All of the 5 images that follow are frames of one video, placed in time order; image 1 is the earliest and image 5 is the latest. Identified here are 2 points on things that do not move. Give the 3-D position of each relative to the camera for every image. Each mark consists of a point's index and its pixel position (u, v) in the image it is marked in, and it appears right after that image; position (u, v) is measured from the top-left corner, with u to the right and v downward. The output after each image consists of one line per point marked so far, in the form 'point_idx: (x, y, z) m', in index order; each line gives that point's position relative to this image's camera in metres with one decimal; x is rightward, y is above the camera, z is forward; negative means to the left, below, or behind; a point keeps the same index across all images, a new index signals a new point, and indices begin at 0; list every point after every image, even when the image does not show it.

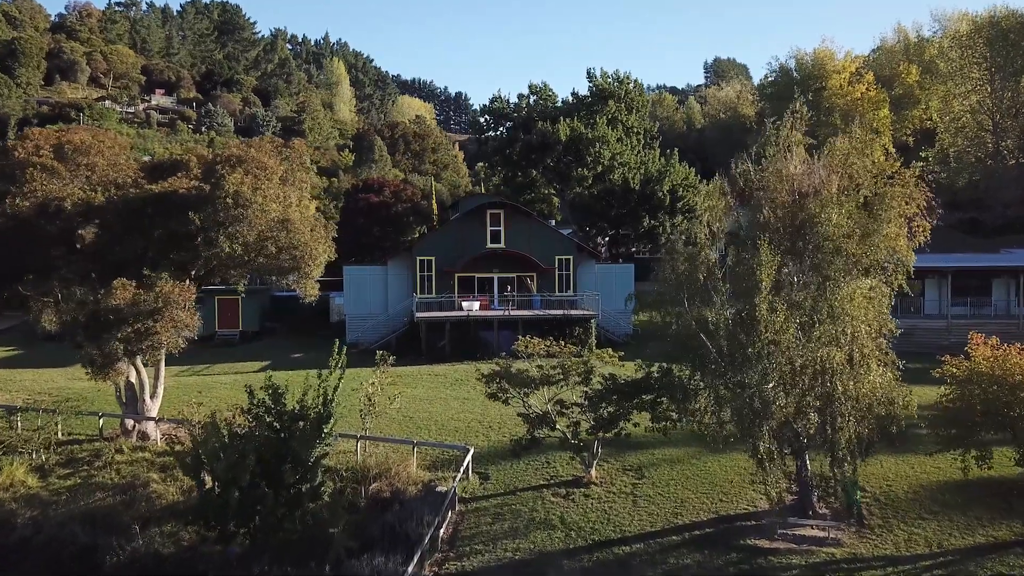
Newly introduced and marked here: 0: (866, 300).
0: (+5.3, -0.2, +13.5) m
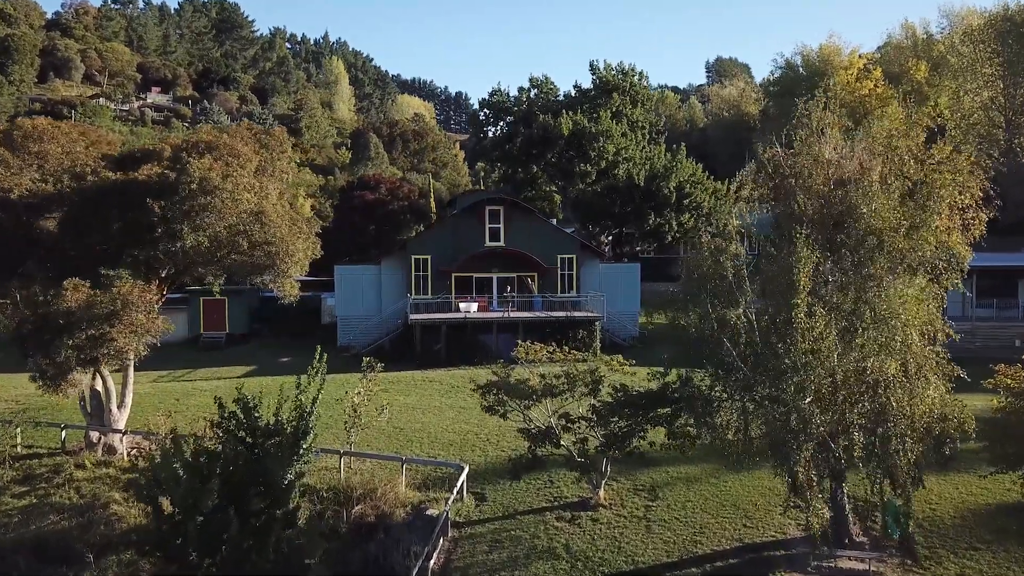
0: (+5.3, -0.2, +11.8) m
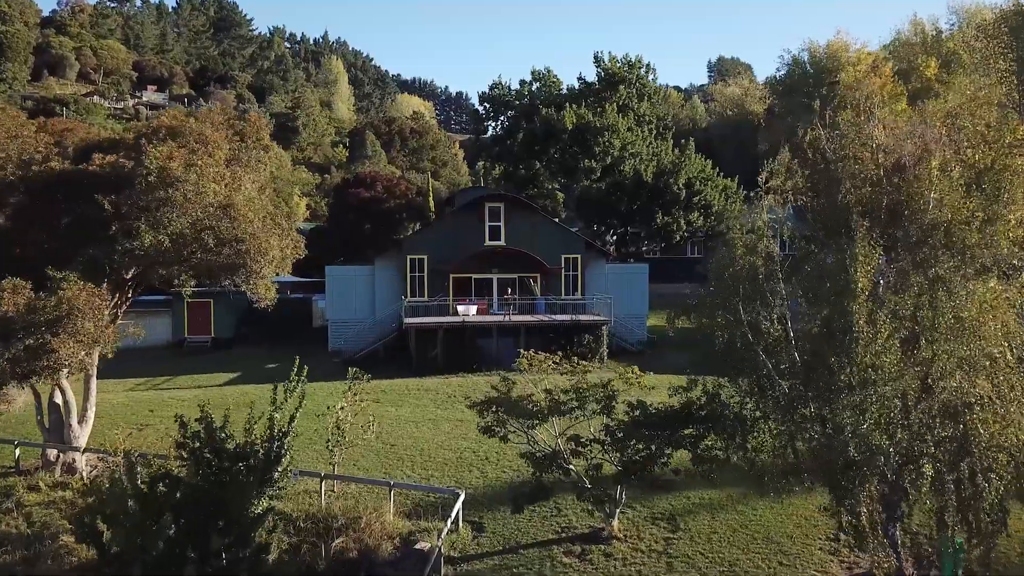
0: (+5.4, -0.2, +10.0) m
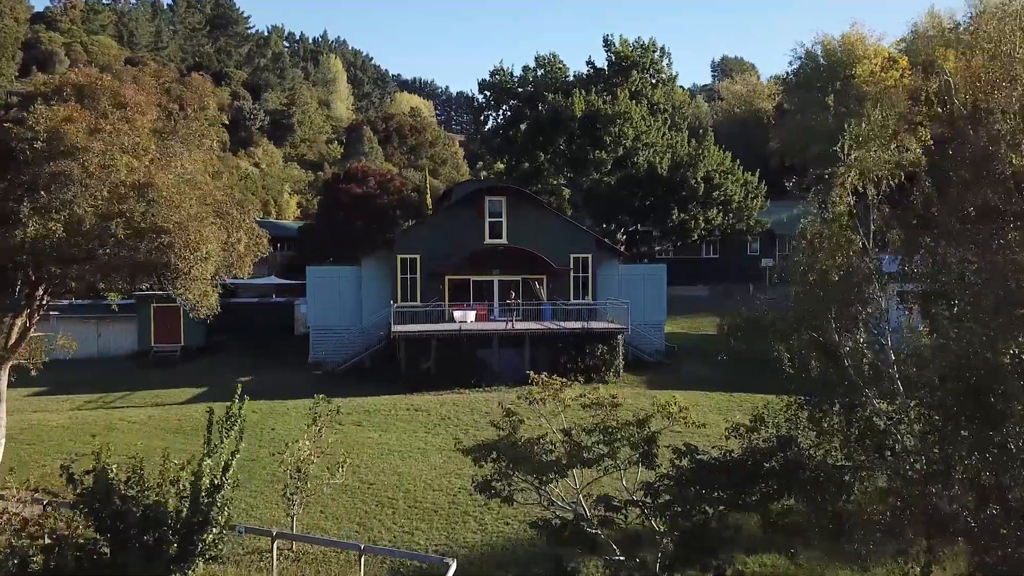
0: (+5.4, -0.3, +6.7) m
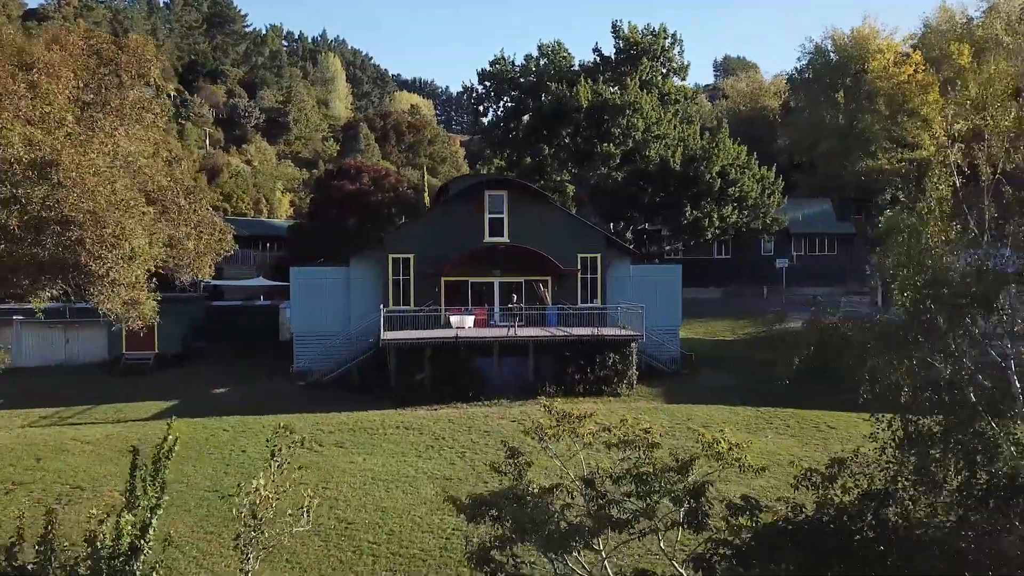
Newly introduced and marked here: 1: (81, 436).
0: (+5.5, -0.3, +4.4) m
1: (-8.9, -3.0, +18.5) m
